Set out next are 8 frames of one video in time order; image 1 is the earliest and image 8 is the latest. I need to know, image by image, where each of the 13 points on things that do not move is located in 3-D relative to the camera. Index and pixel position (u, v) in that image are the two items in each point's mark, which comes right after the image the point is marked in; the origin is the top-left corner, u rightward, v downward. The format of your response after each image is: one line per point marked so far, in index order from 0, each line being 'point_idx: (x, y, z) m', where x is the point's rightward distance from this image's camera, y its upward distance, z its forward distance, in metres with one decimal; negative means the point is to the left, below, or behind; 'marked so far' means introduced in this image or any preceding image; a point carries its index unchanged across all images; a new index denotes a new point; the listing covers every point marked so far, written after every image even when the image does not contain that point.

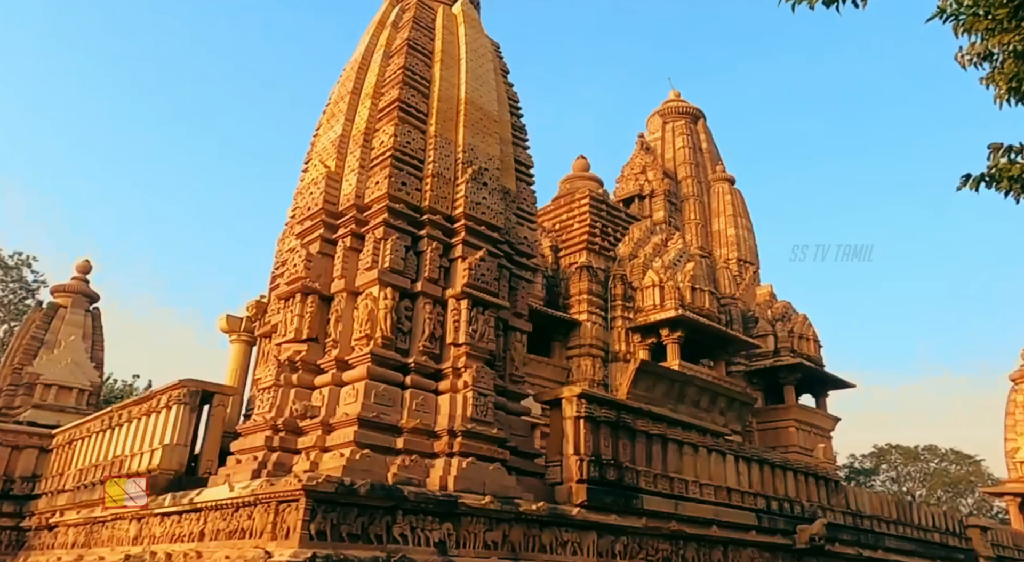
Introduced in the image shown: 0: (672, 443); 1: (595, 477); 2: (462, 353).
0: (+1.7, -1.8, +8.1) m
1: (+0.8, -1.9, +7.0) m
2: (-0.4, -0.7, +6.8) m
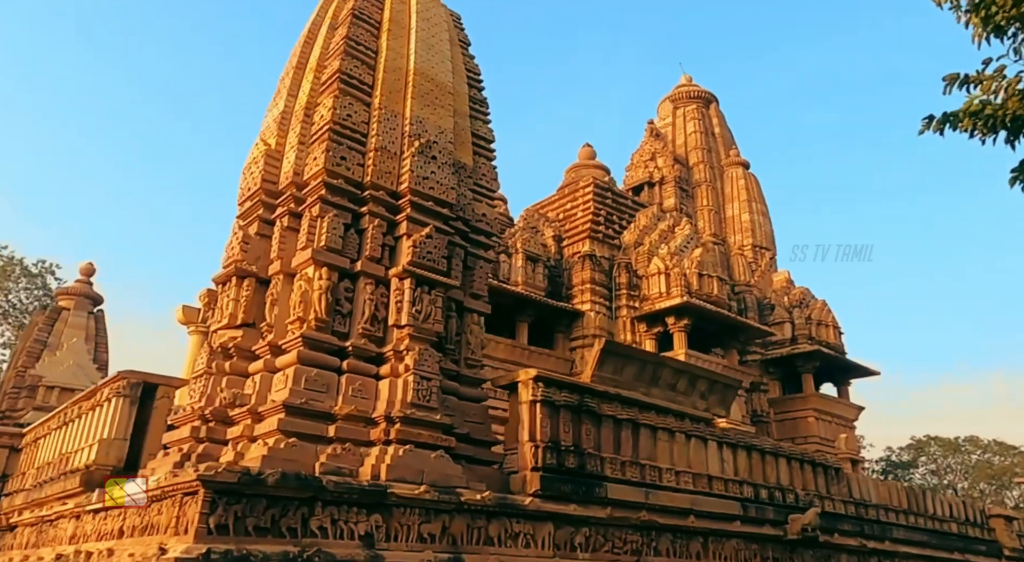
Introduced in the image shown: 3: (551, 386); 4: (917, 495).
0: (+1.4, -1.5, +7.6) m
1: (+0.3, -1.6, +6.5) m
2: (-0.9, -0.5, +6.4) m
3: (+0.3, -1.0, +6.9) m
4: (+6.0, -3.2, +10.8) m
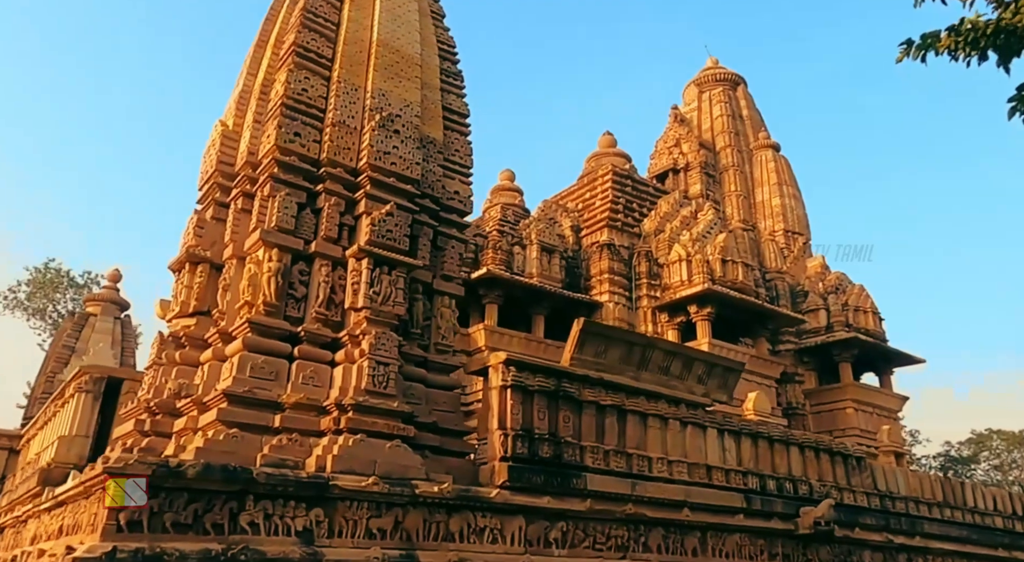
0: (+1.1, -1.3, +7.0) m
1: (+0.1, -1.4, +6.1) m
2: (-1.2, -0.3, +6.0) m
3: (+0.1, -0.8, +6.4) m
4: (+6.1, -2.8, +10.0) m
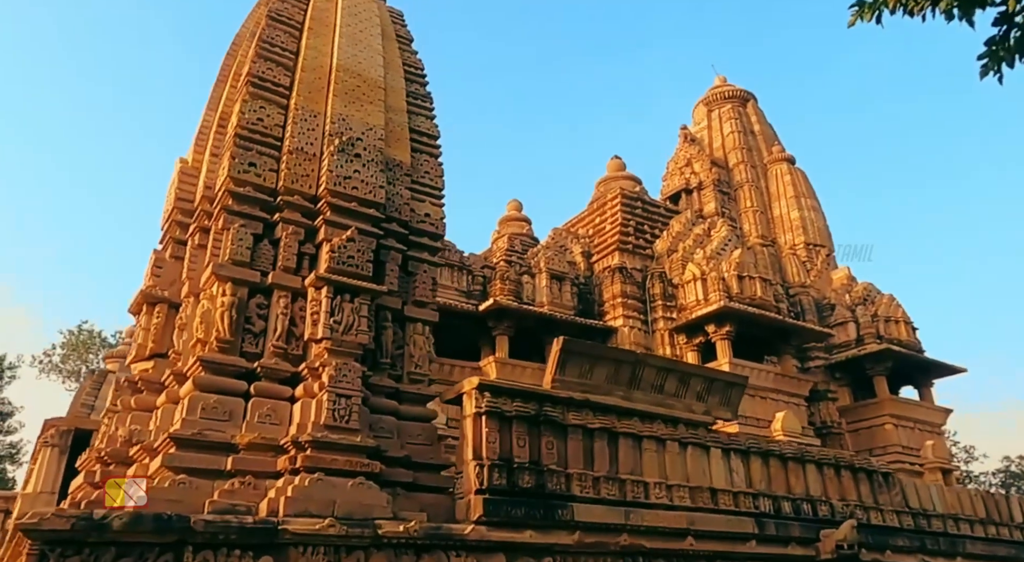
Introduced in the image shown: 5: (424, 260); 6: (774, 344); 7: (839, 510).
0: (+1.0, -1.4, +6.6) m
1: (-0.1, -1.6, +5.6) m
2: (-1.4, -0.5, +5.6) m
3: (-0.1, -0.9, +6.0) m
4: (+6.1, -2.8, +9.2) m
5: (-0.8, +0.2, +6.8) m
6: (+6.5, -1.6, +18.2) m
7: (+3.4, -2.3, +7.6) m
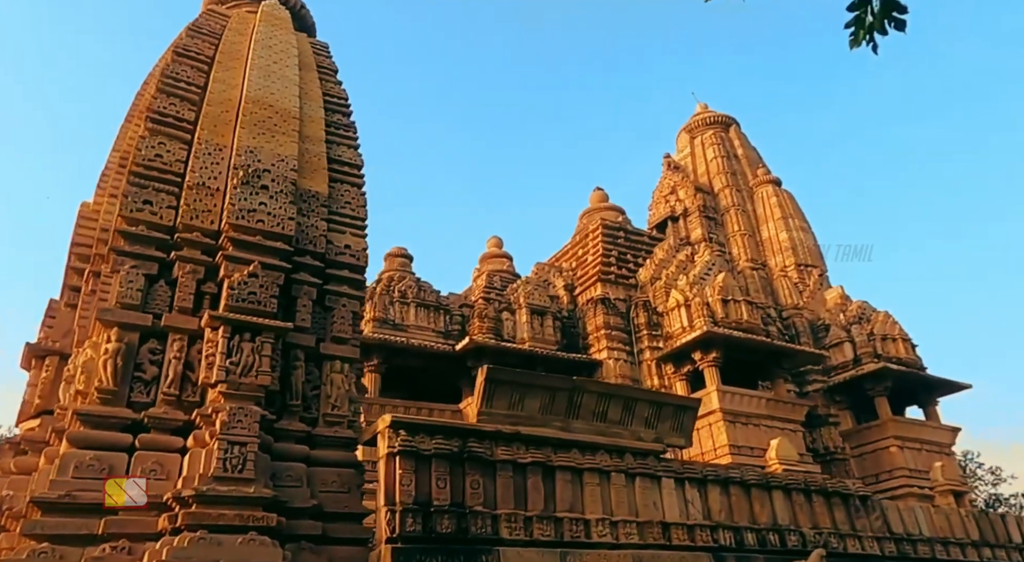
0: (+0.4, -1.6, +6.1) m
1: (-0.7, -1.7, +5.1) m
2: (-2.1, -0.8, +5.2) m
3: (-0.7, -1.1, +5.6) m
4: (+5.7, -2.8, +8.6) m
5: (-1.5, -0.1, +6.5) m
6: (+6.1, -2.1, +17.6) m
7: (+2.9, -2.4, +7.1) m
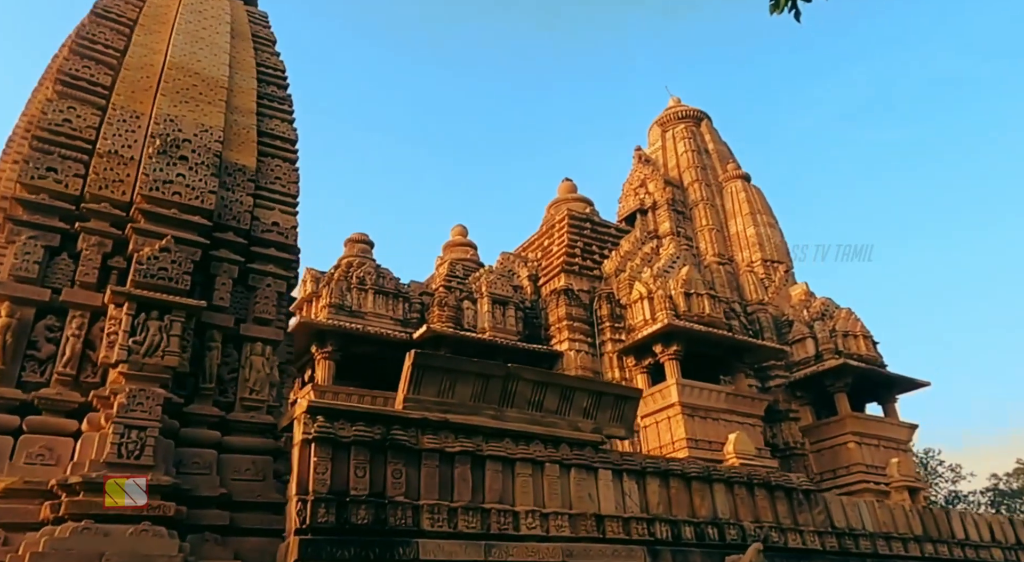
0: (-0.1, -1.4, +5.8) m
1: (-1.2, -1.6, +4.9) m
2: (-2.6, -0.6, +4.9) m
3: (-1.3, -1.0, +5.3) m
4: (+5.0, -2.7, +8.5) m
5: (-2.0, +0.1, +6.2) m
6: (+5.1, -1.9, +17.5) m
7: (+2.2, -2.3, +6.9) m
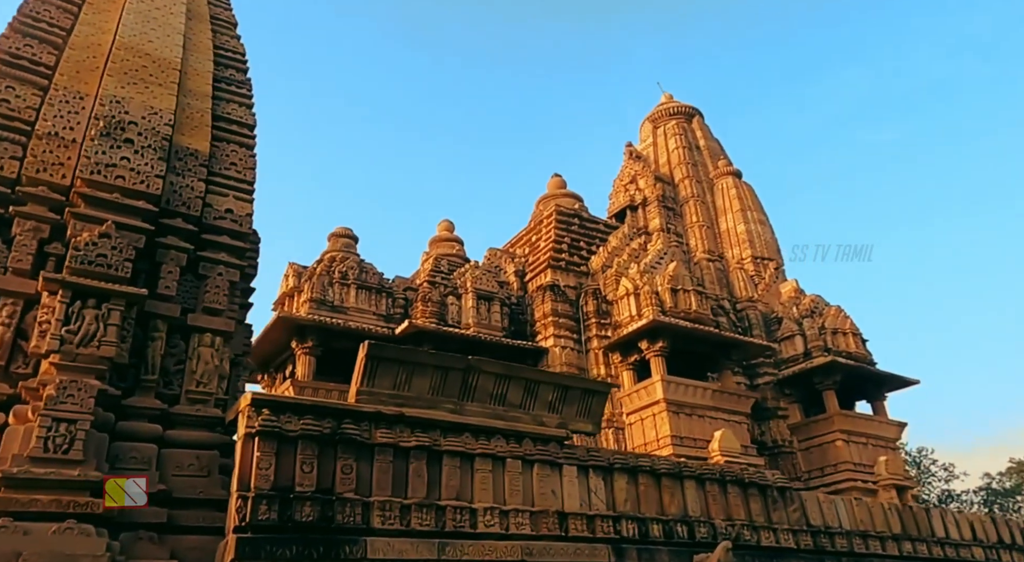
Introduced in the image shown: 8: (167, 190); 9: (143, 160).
0: (-0.5, -1.4, +5.6) m
1: (-1.5, -1.5, +4.6) m
2: (-2.9, -0.5, +4.7) m
3: (-1.6, -0.9, +5.1) m
4: (+4.6, -2.7, +8.3) m
5: (-2.3, +0.2, +5.9) m
6: (+4.8, -1.8, +17.3) m
7: (+1.9, -2.3, +6.7) m
8: (-2.7, +0.7, +5.8) m
9: (-2.8, +0.9, +5.6) m
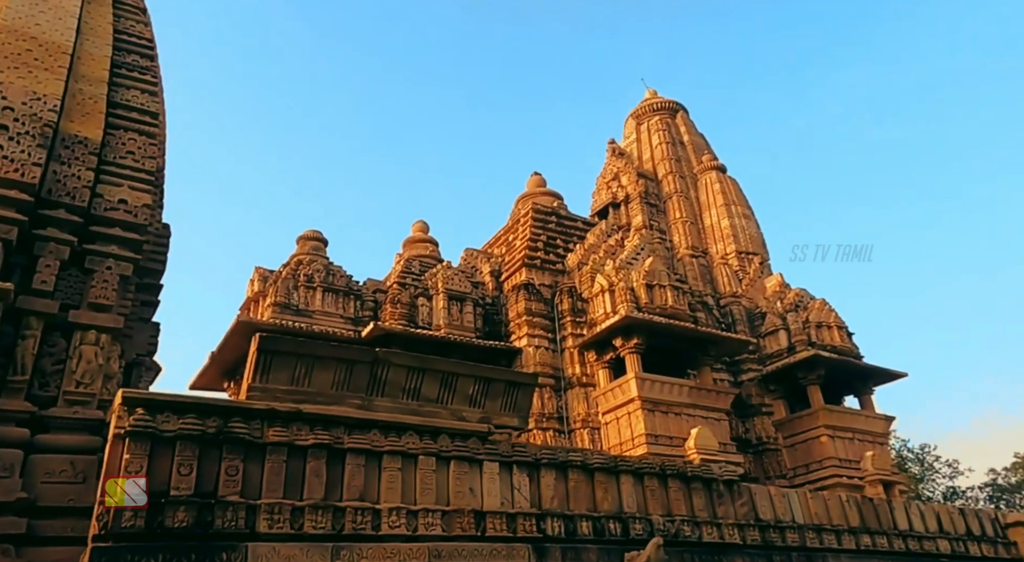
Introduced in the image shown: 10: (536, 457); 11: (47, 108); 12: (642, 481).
0: (-1.1, -1.3, +5.3) m
1: (-2.2, -1.4, +4.3) m
2: (-3.6, -0.5, +4.3) m
3: (-2.3, -0.8, +4.7) m
4: (+4.0, -2.5, +7.9) m
5: (-3.0, +0.2, +5.6) m
6: (+4.2, -1.7, +16.9) m
7: (+1.3, -2.1, +6.3) m
8: (-3.4, +0.8, +5.5) m
9: (-3.5, +1.0, +5.3) m
10: (+0.2, -1.5, +6.1) m
11: (-3.5, +1.3, +5.6) m
12: (+1.2, -1.8, +6.5) m
